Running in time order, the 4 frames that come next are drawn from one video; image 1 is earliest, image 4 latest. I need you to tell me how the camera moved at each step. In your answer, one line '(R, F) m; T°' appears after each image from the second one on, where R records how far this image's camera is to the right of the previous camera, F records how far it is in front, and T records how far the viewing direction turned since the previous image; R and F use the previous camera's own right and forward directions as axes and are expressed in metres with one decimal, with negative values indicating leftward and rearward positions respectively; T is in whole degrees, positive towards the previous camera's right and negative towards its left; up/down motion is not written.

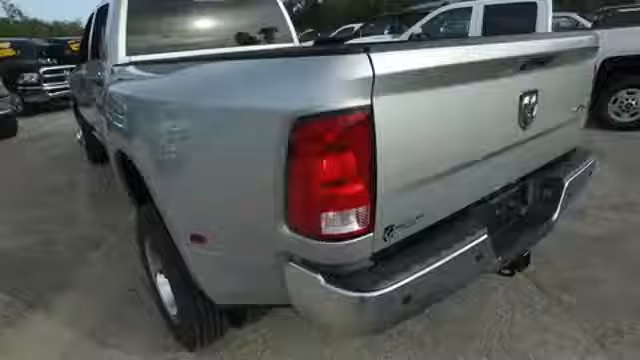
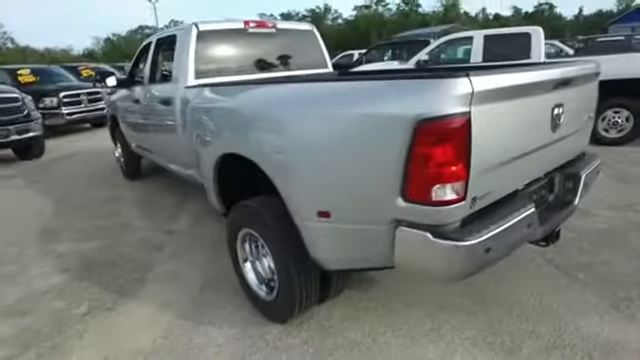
(-0.6, -0.5) m; +2°
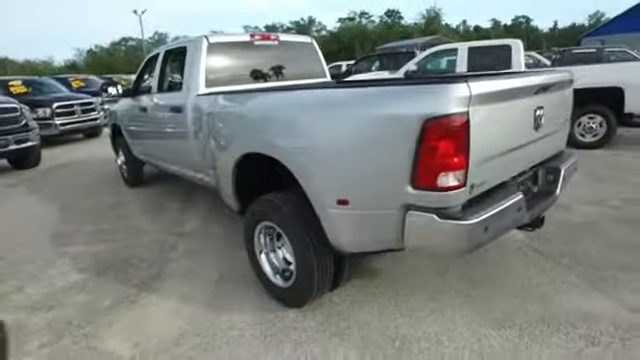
(-0.2, -0.3) m; +2°
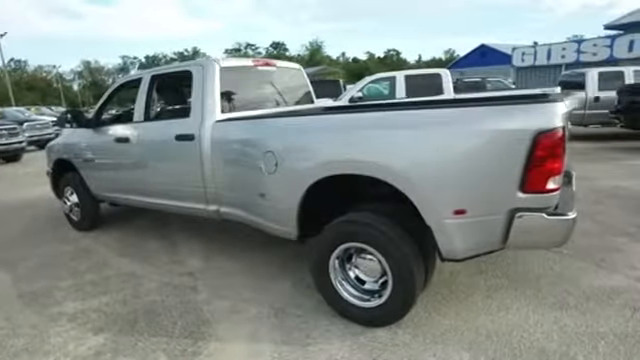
(-1.5, +0.1) m; +16°
